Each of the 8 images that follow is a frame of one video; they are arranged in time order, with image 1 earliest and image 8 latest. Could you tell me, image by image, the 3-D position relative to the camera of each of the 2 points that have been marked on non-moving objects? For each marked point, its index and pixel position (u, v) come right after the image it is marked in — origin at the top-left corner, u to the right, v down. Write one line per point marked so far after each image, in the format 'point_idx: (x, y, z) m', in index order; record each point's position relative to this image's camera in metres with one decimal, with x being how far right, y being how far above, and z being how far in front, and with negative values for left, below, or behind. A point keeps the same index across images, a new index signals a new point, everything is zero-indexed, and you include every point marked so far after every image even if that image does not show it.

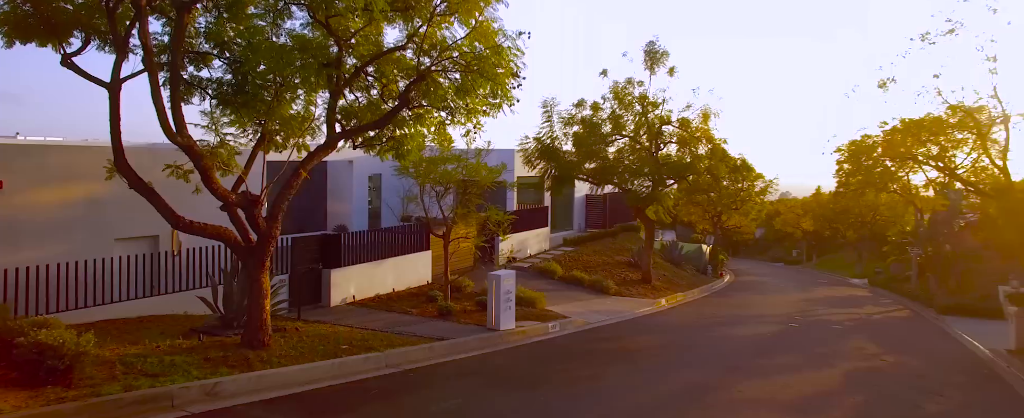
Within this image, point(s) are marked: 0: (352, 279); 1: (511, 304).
0: (-3.5, -1.5, +15.8) m
1: (0.0, -1.7, +12.9) m
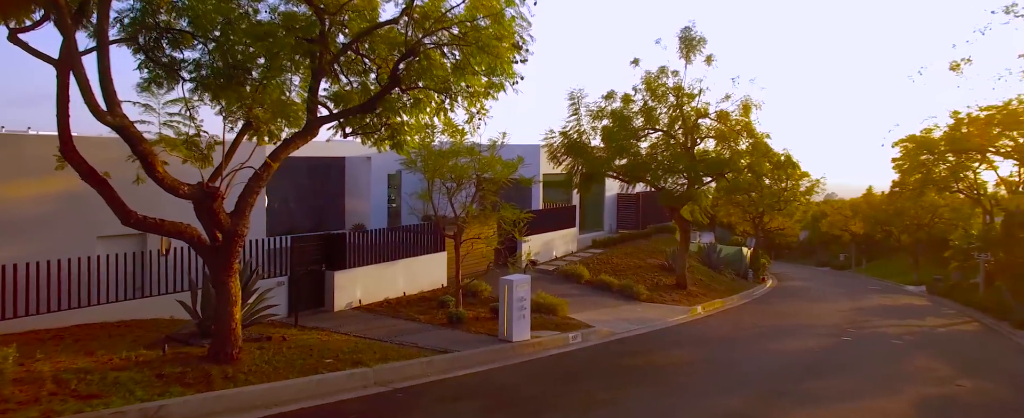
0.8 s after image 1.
0: (-3.1, -1.5, +14.7) m
1: (+0.2, -1.7, +11.6) m
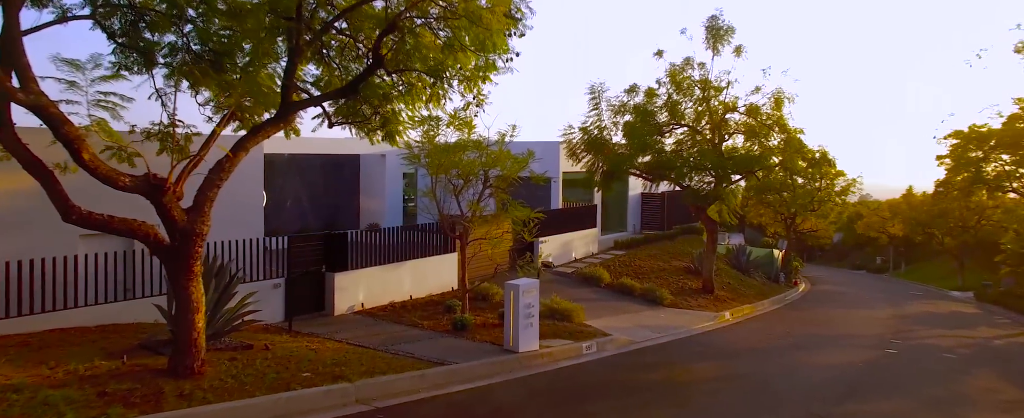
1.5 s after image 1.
0: (-2.9, -1.4, +13.9) m
1: (+0.3, -1.6, +10.7) m
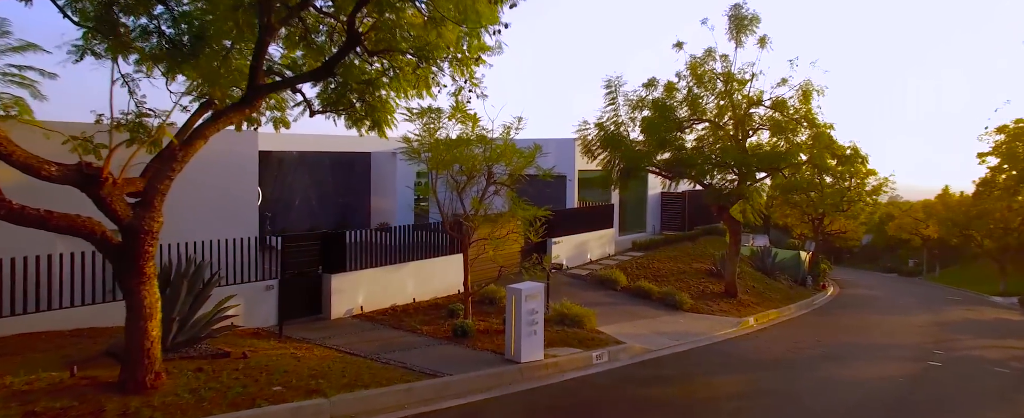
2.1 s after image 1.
0: (-2.8, -1.4, +13.2) m
1: (+0.3, -1.6, +9.8) m
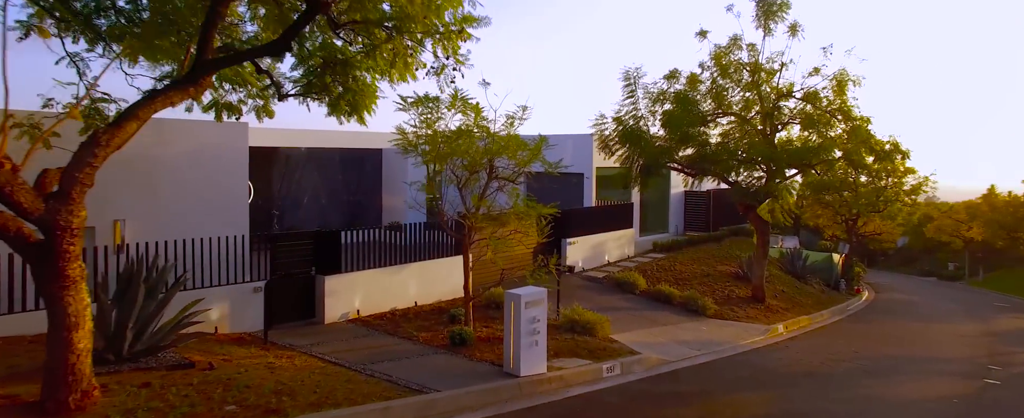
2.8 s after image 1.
0: (-2.6, -1.3, +12.3) m
1: (+0.3, -1.6, +8.9) m
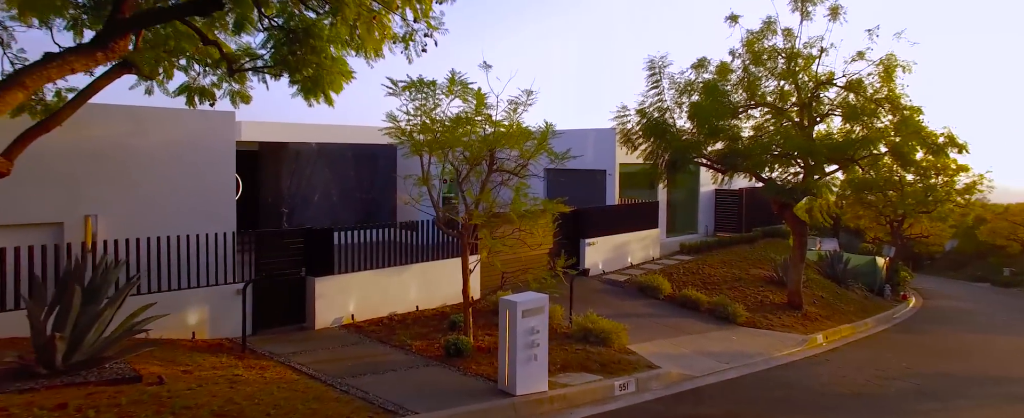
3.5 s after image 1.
0: (-2.5, -1.3, +11.3) m
1: (+0.3, -1.5, +7.8) m
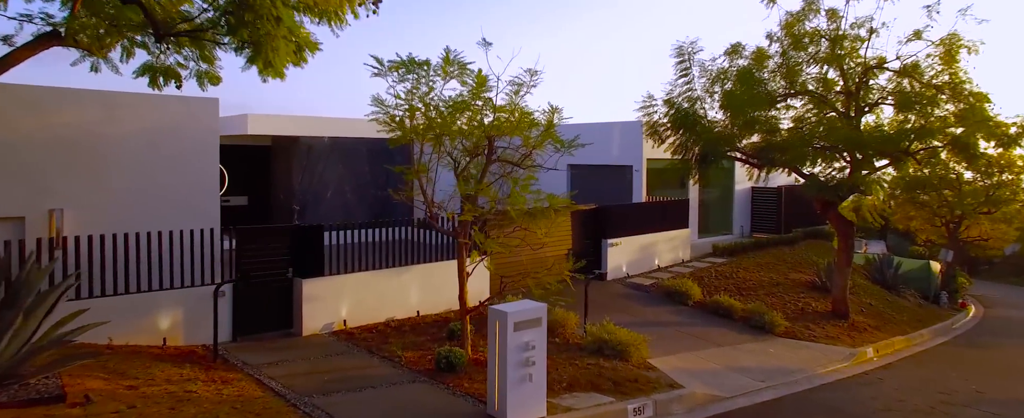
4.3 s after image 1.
0: (-2.4, -1.2, +10.3) m
1: (+0.2, -1.5, +6.6) m
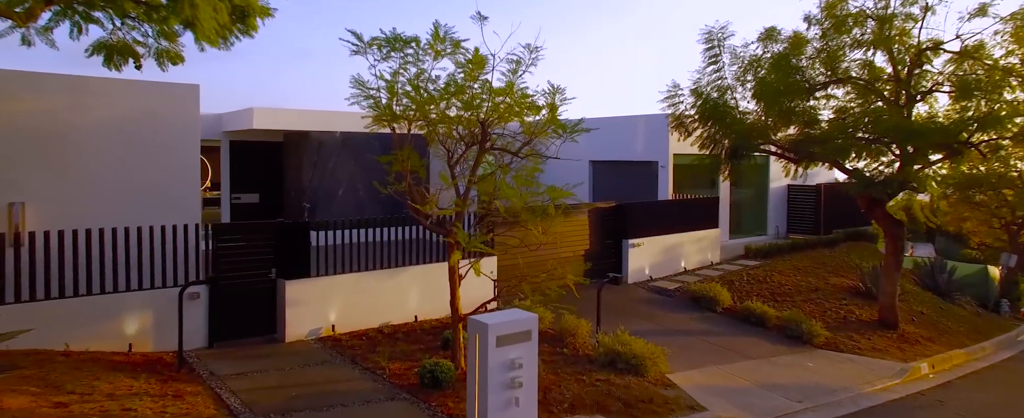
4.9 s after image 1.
0: (-2.4, -1.2, +9.4) m
1: (+0.1, -1.4, +5.6) m
